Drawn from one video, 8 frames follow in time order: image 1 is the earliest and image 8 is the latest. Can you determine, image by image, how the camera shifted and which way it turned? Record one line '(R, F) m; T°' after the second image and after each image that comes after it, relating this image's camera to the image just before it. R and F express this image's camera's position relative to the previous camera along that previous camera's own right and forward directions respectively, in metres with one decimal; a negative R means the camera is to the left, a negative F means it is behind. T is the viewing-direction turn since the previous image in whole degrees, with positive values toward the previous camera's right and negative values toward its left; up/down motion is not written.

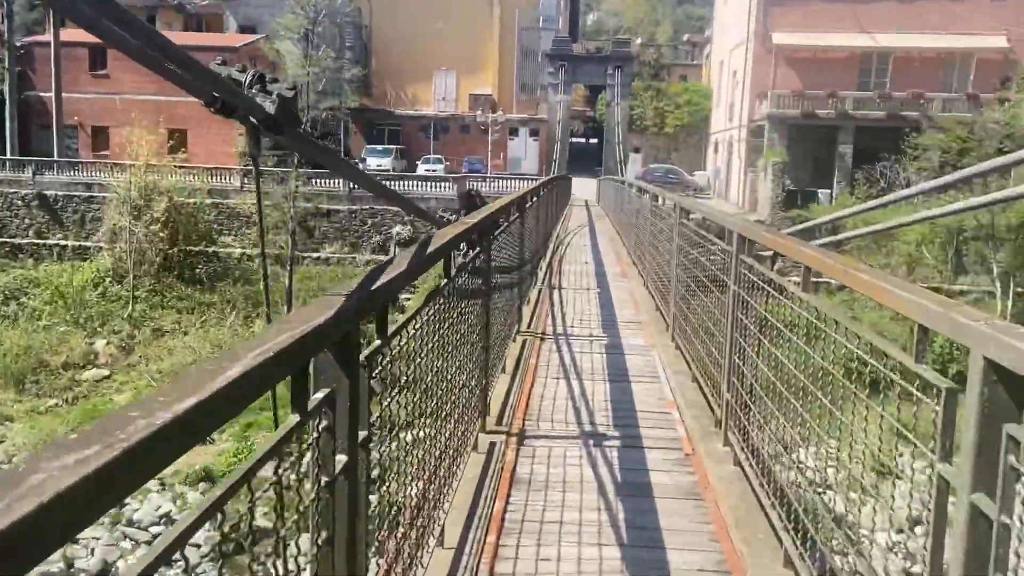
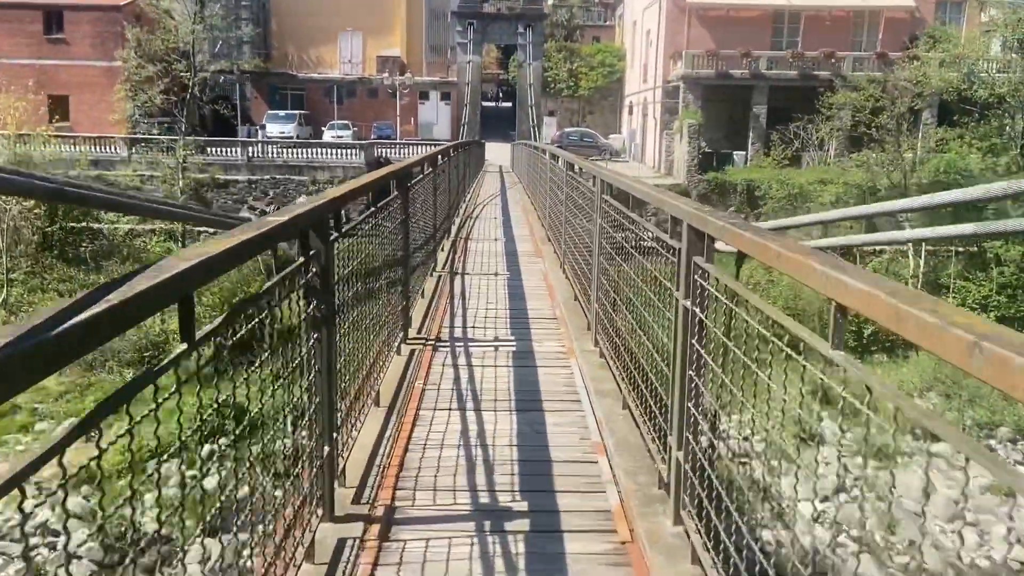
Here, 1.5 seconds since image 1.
(+0.1, +0.8) m; +6°
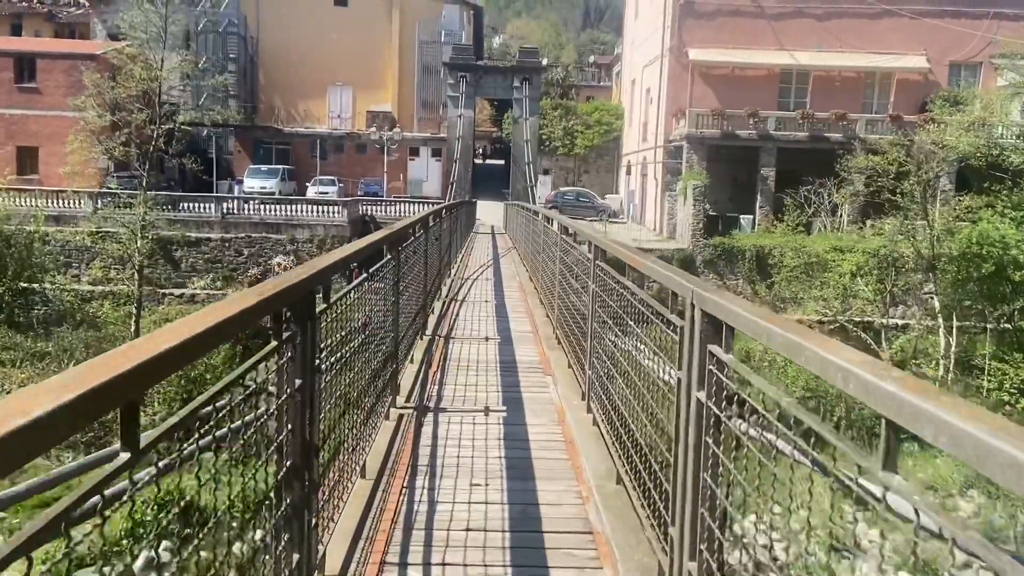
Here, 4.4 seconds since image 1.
(0.0, +1.6) m; +1°
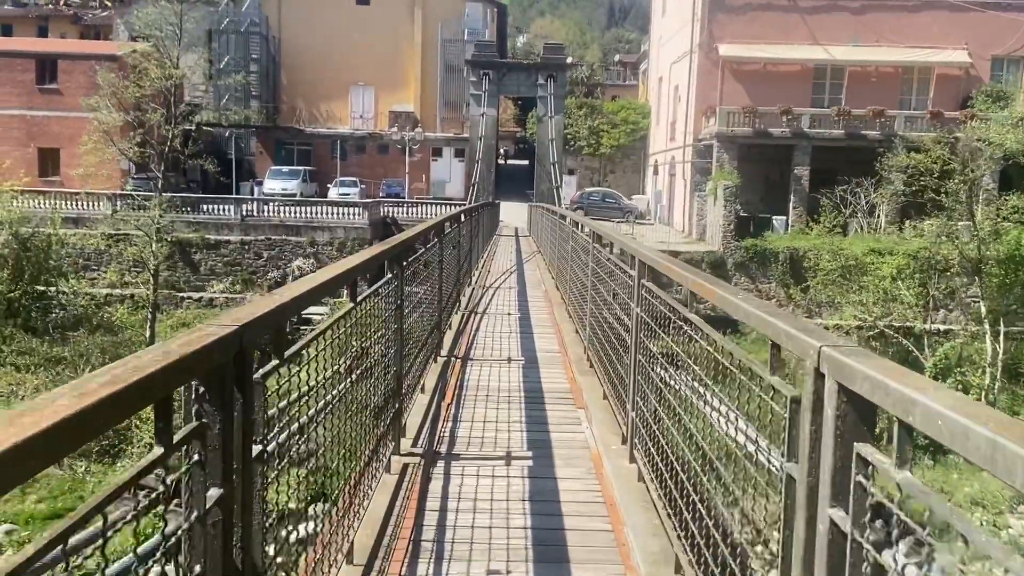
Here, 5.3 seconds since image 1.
(0.0, +0.5) m; -2°
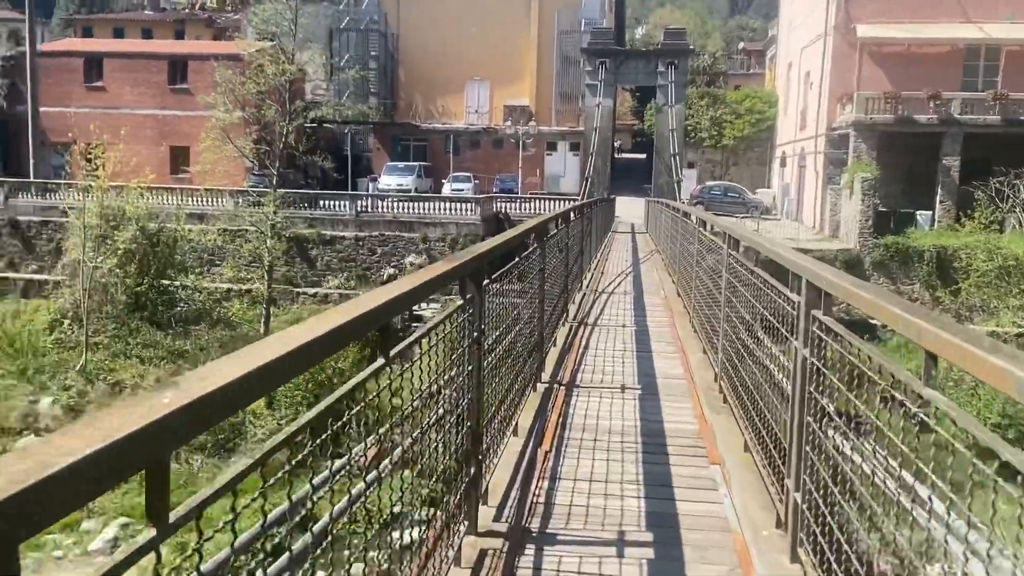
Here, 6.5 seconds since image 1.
(0.0, +0.7) m; -8°
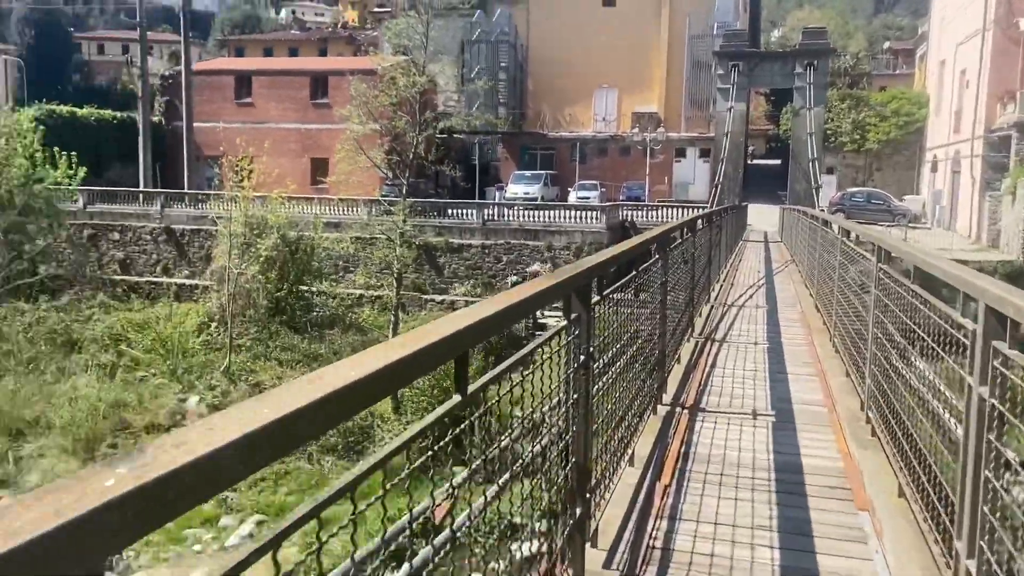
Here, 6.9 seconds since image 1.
(0.0, +0.2) m; -9°
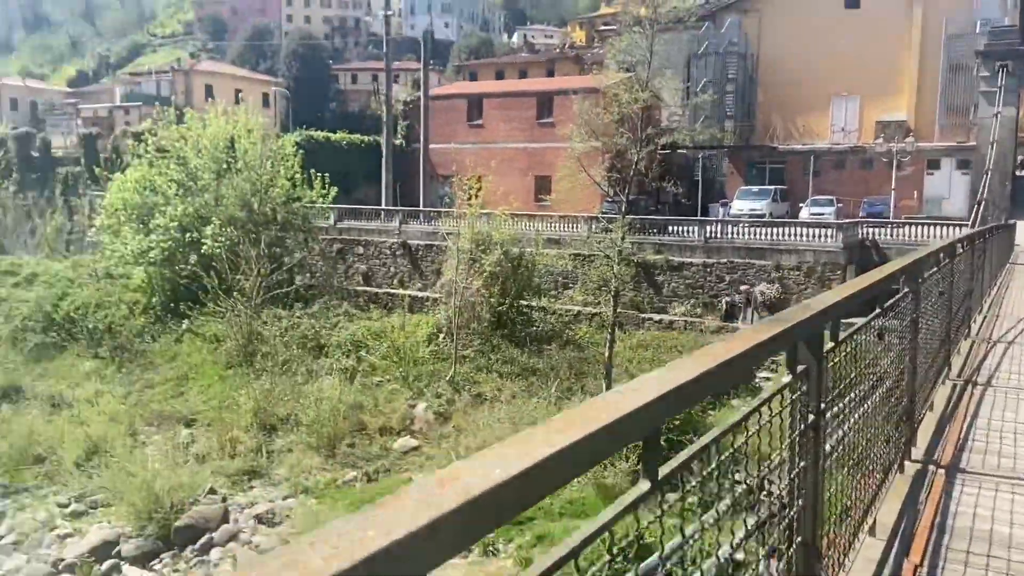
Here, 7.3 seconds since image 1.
(0.0, +0.2) m; -15°
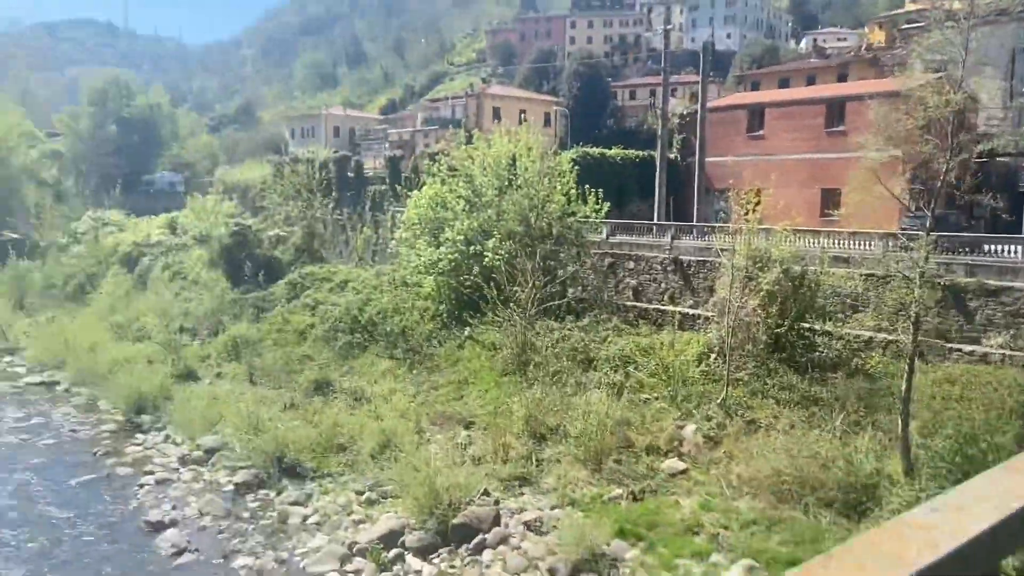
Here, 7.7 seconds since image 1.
(-0.1, +0.2) m; -19°
